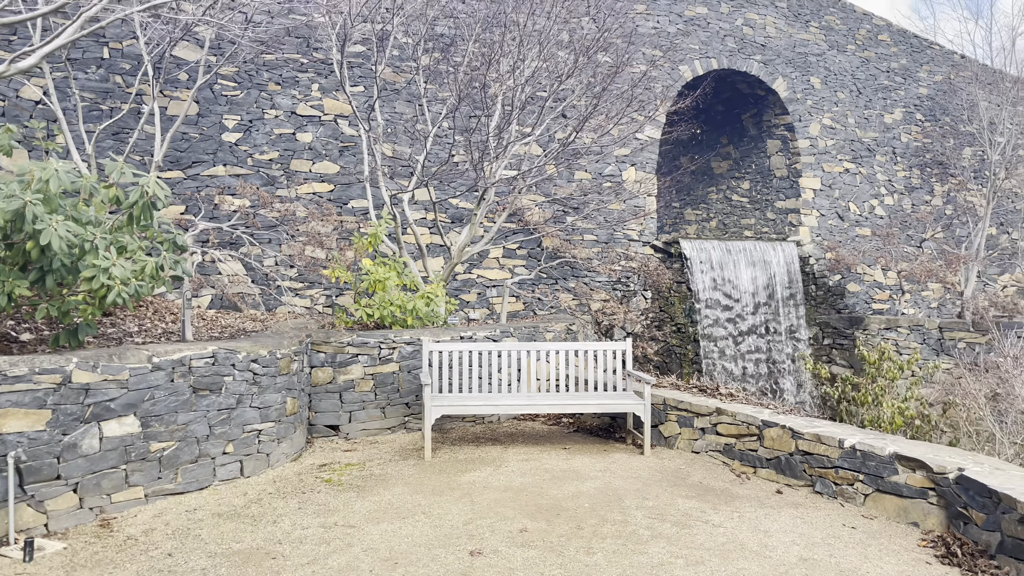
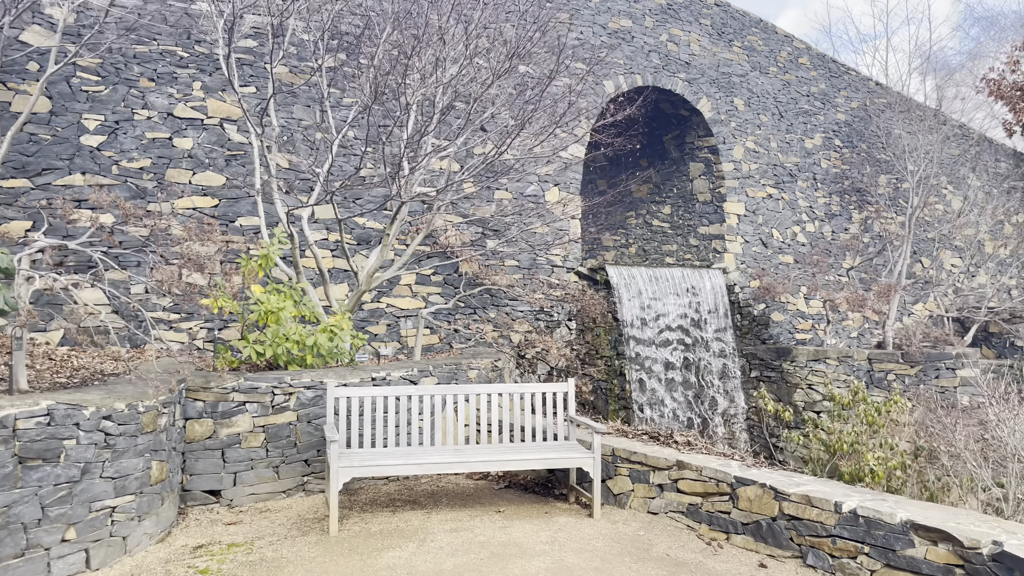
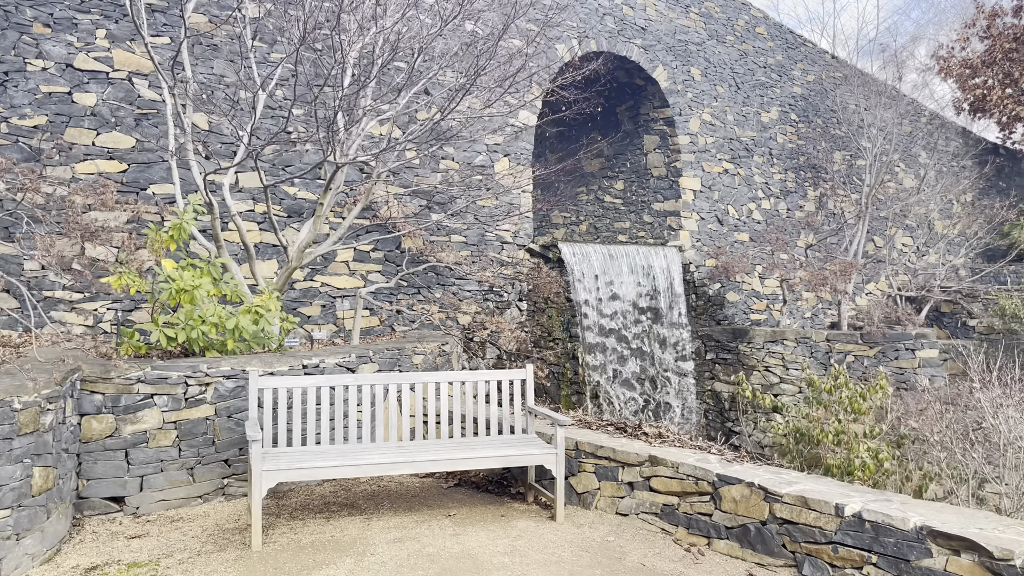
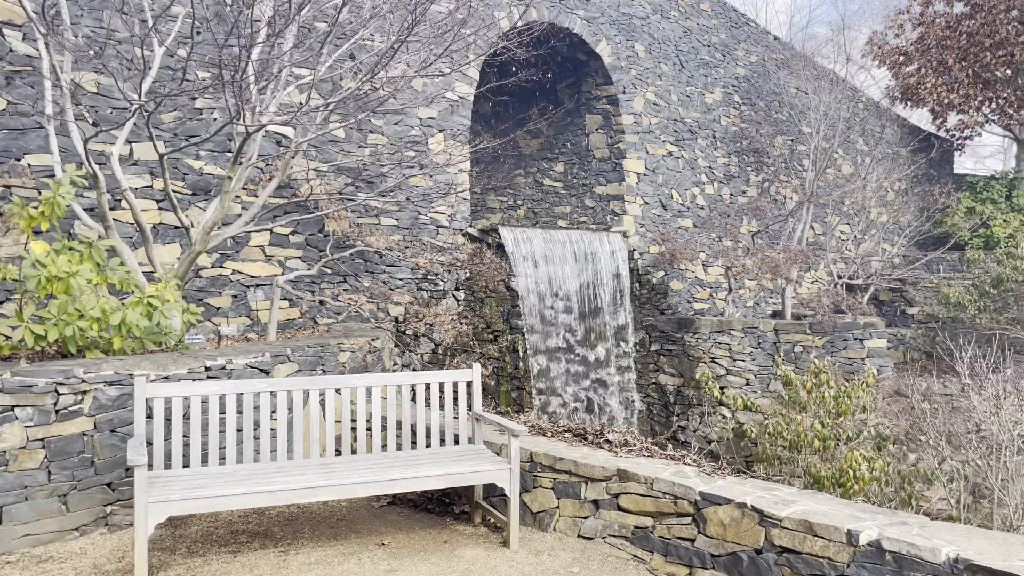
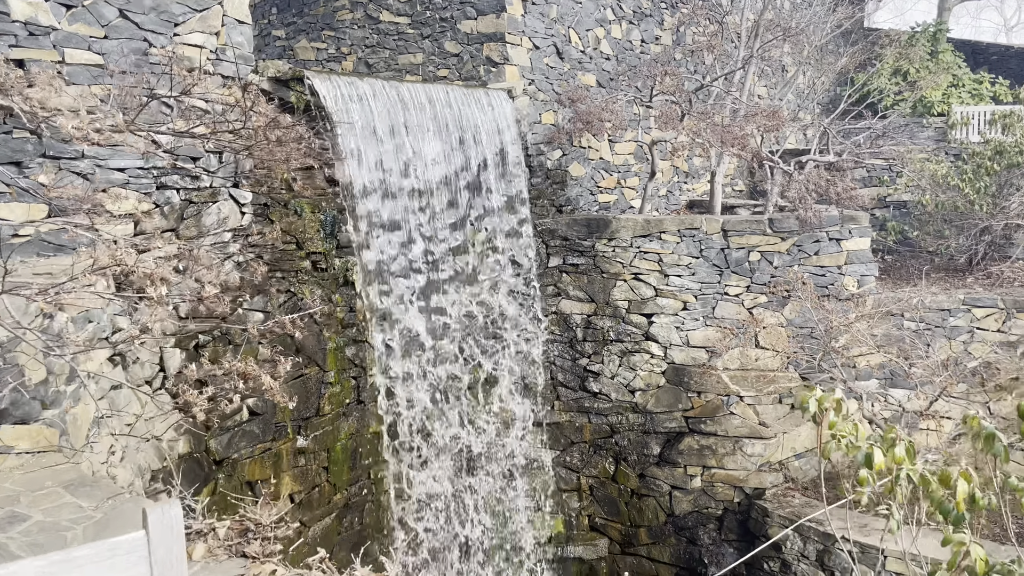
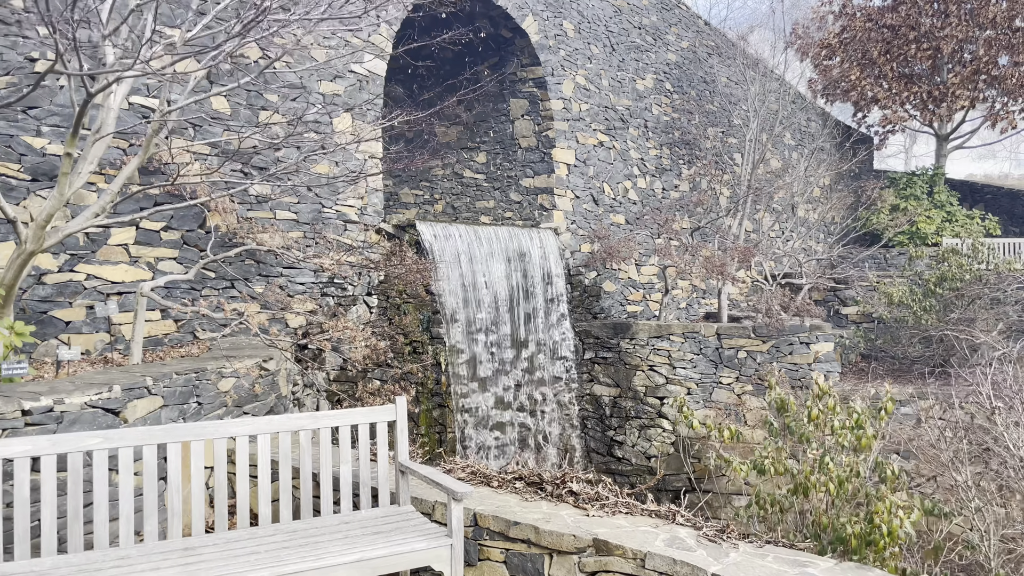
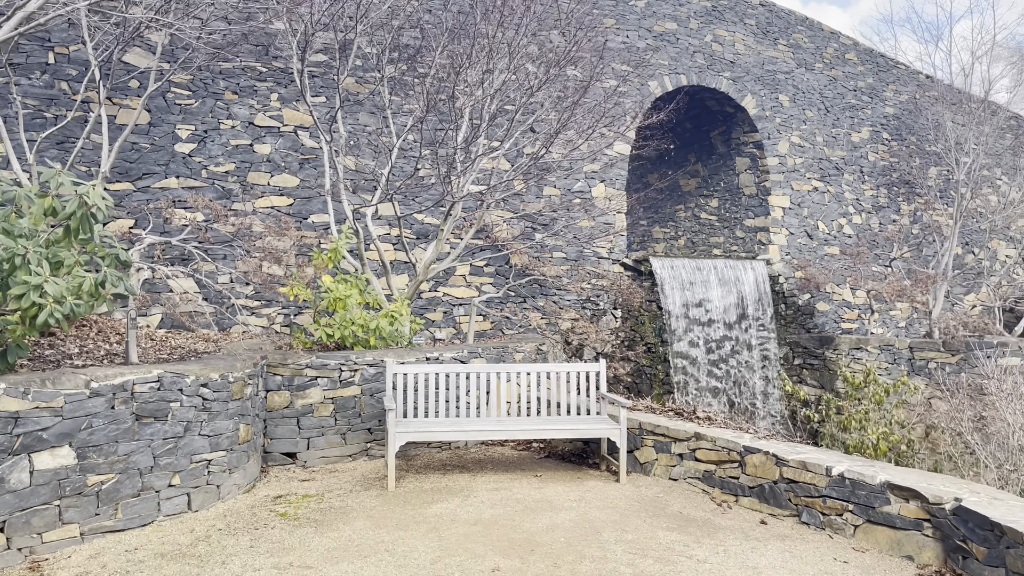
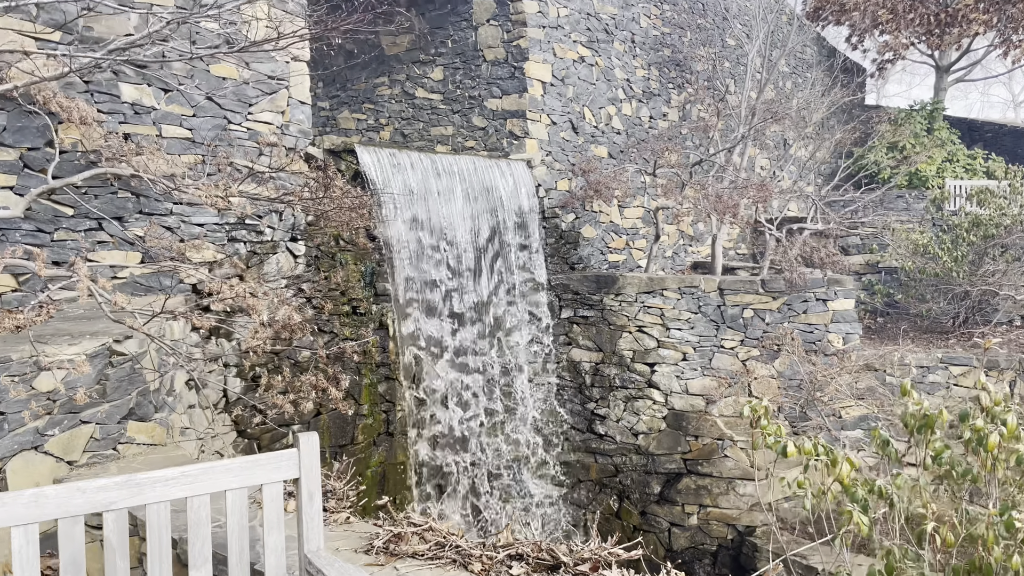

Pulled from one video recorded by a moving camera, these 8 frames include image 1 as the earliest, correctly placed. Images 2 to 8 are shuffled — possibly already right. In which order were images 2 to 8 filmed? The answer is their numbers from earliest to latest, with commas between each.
7, 2, 3, 4, 6, 8, 5
